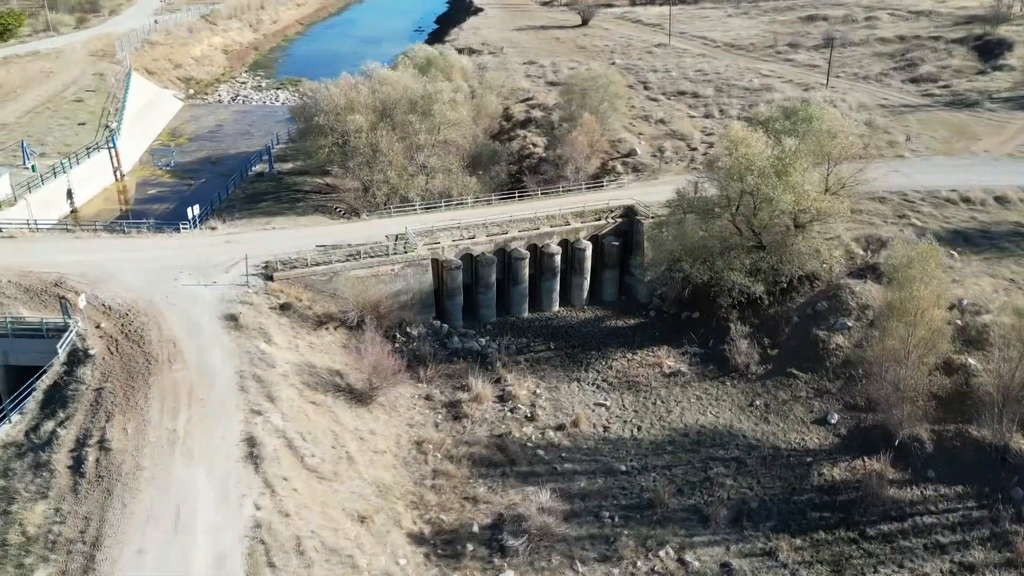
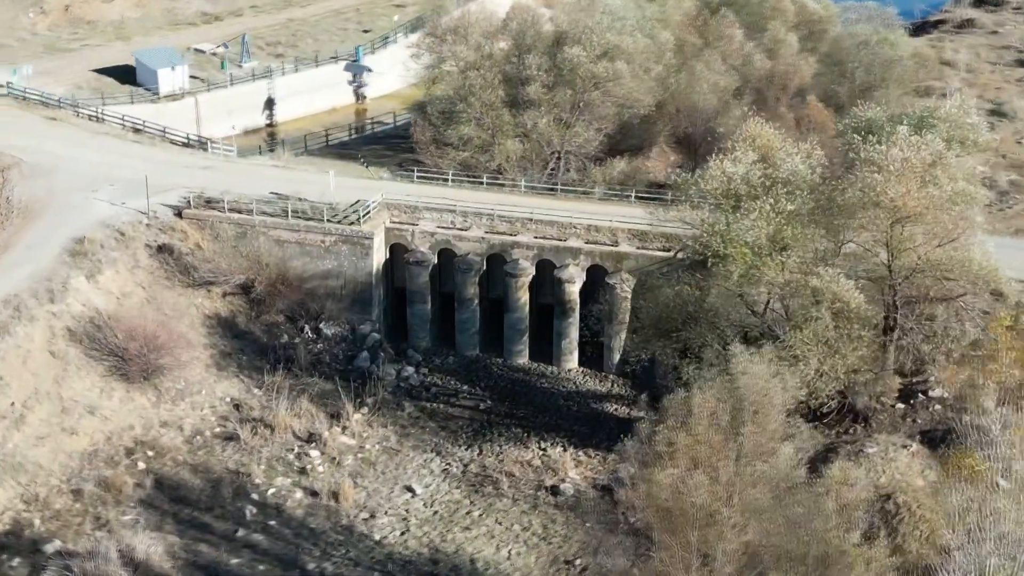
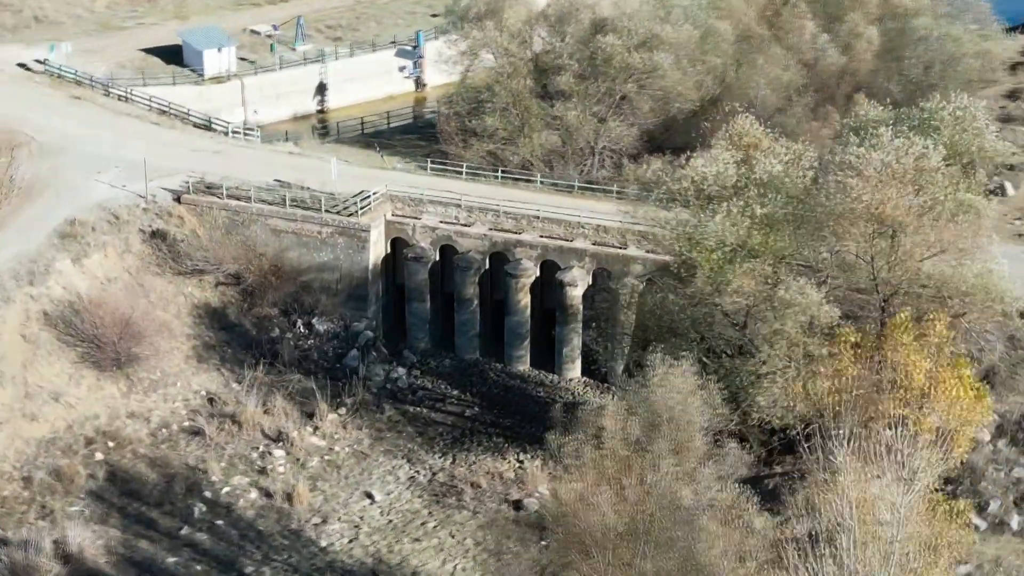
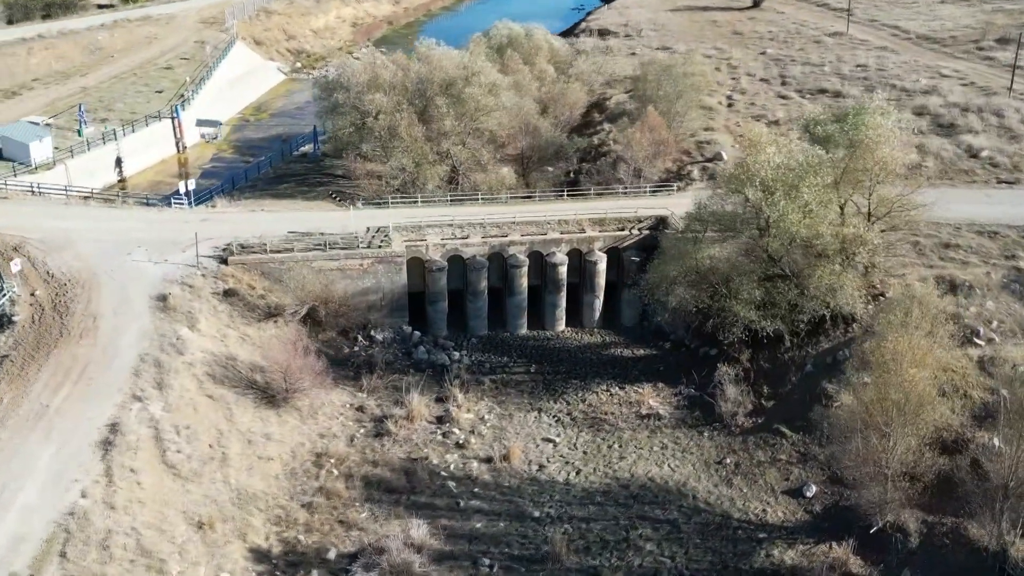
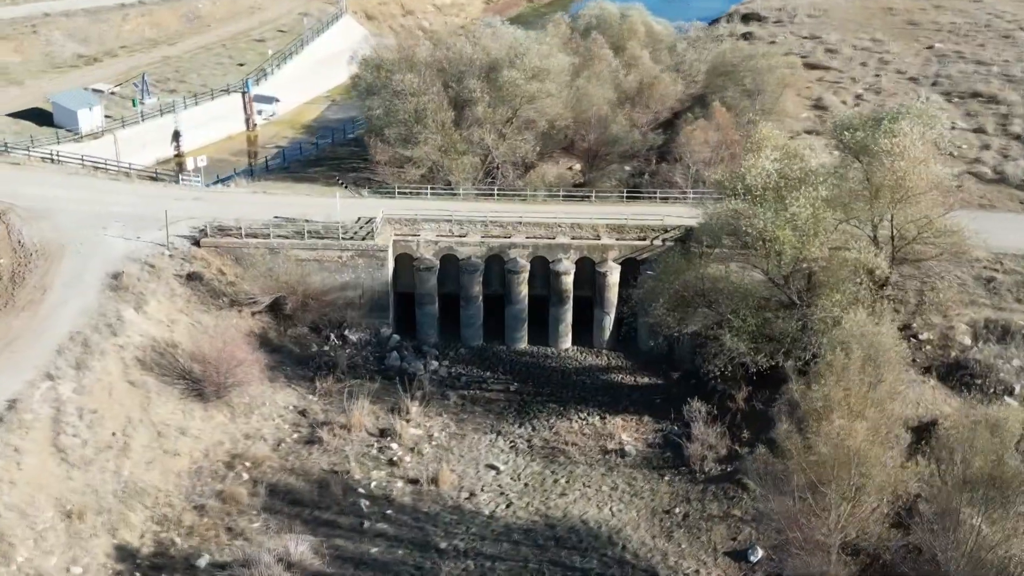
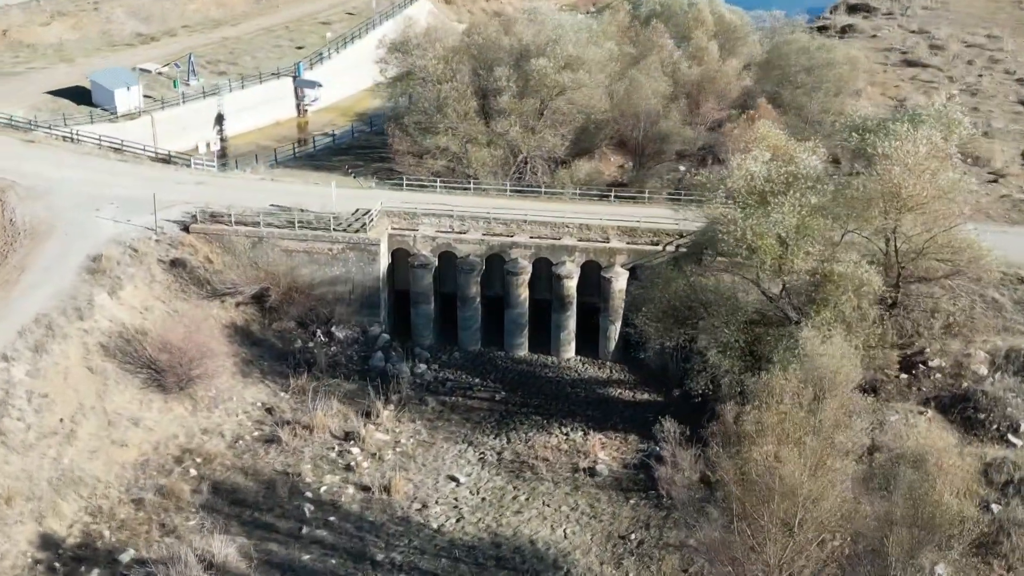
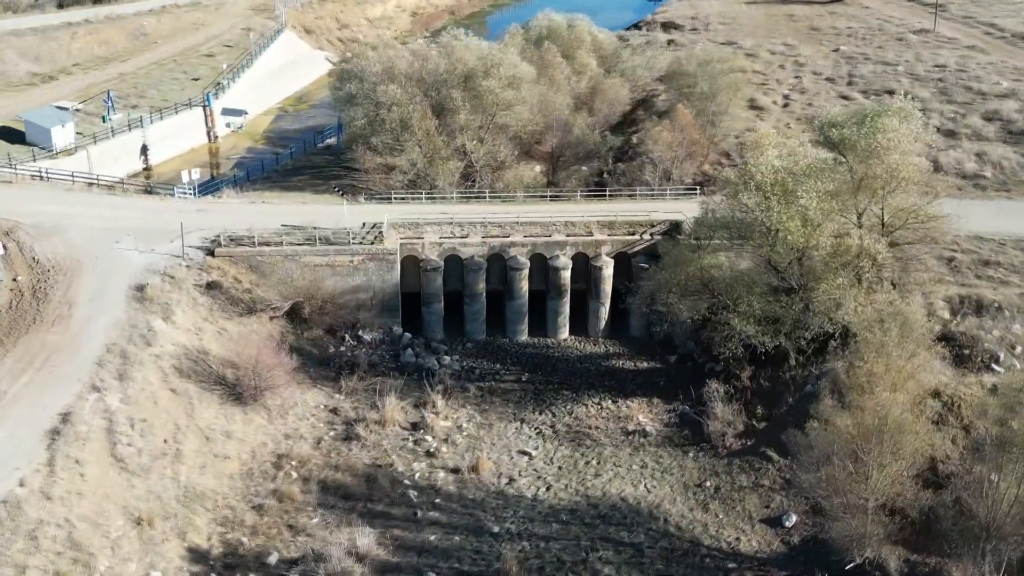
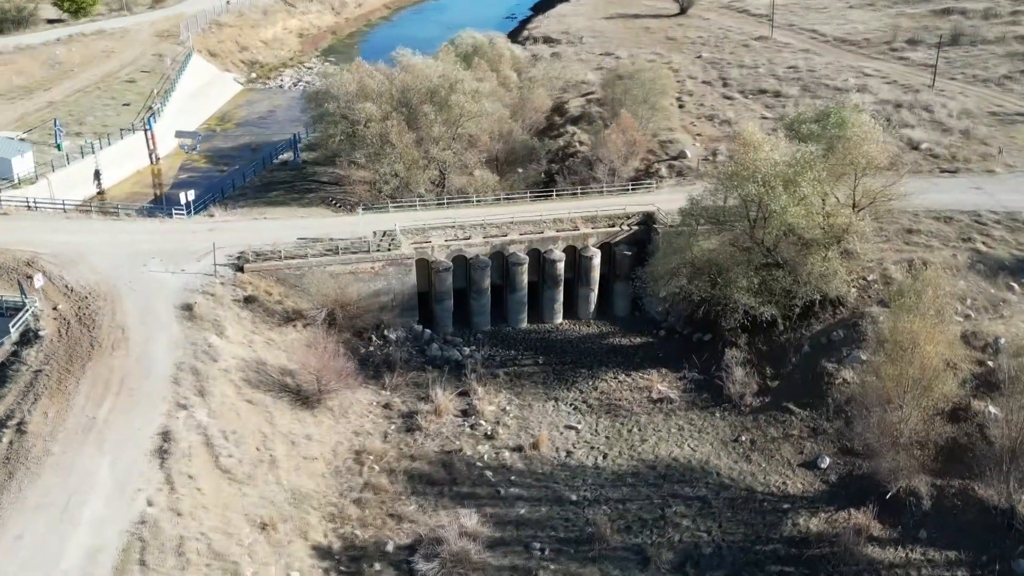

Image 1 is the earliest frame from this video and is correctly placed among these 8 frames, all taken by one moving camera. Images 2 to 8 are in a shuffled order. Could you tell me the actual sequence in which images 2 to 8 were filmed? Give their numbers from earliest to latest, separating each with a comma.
8, 4, 7, 5, 6, 2, 3
